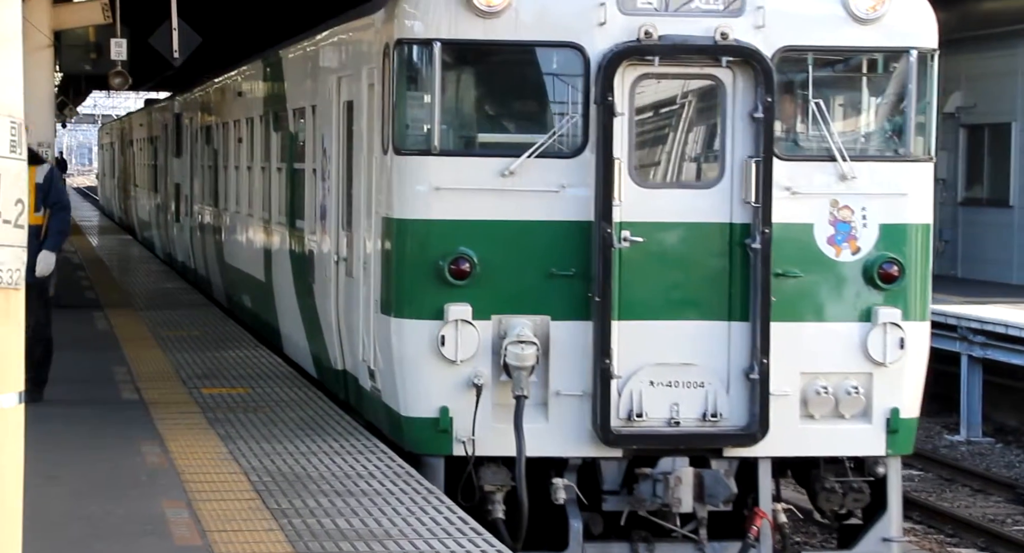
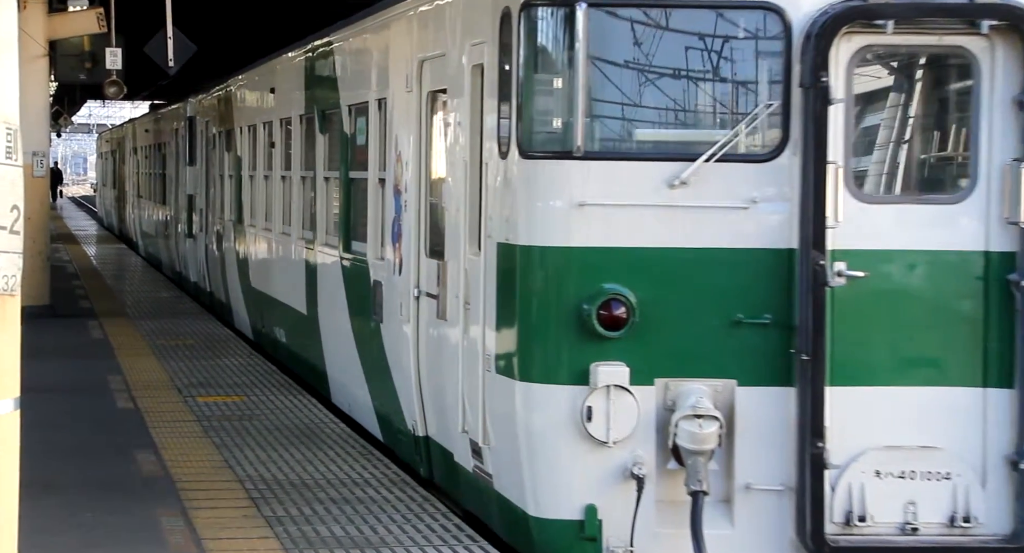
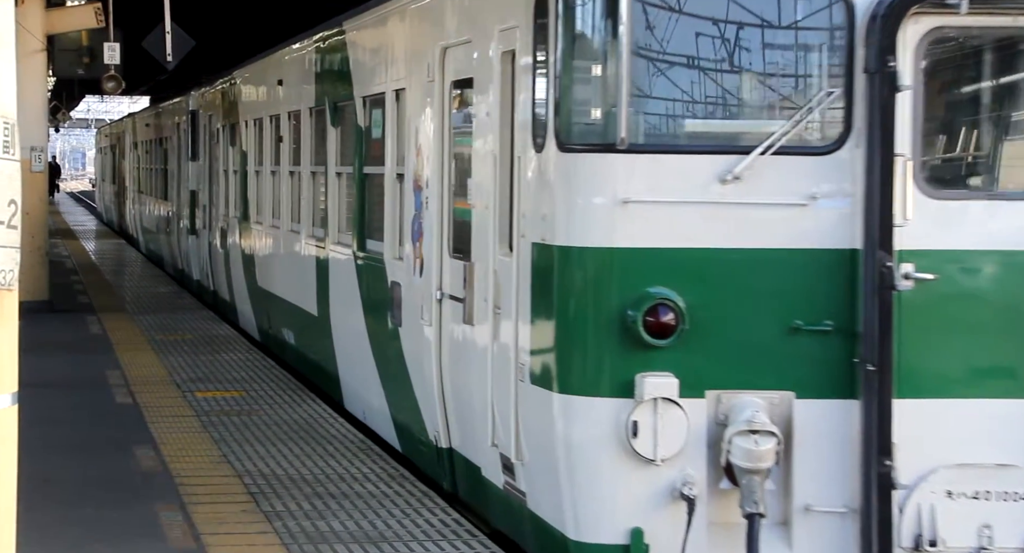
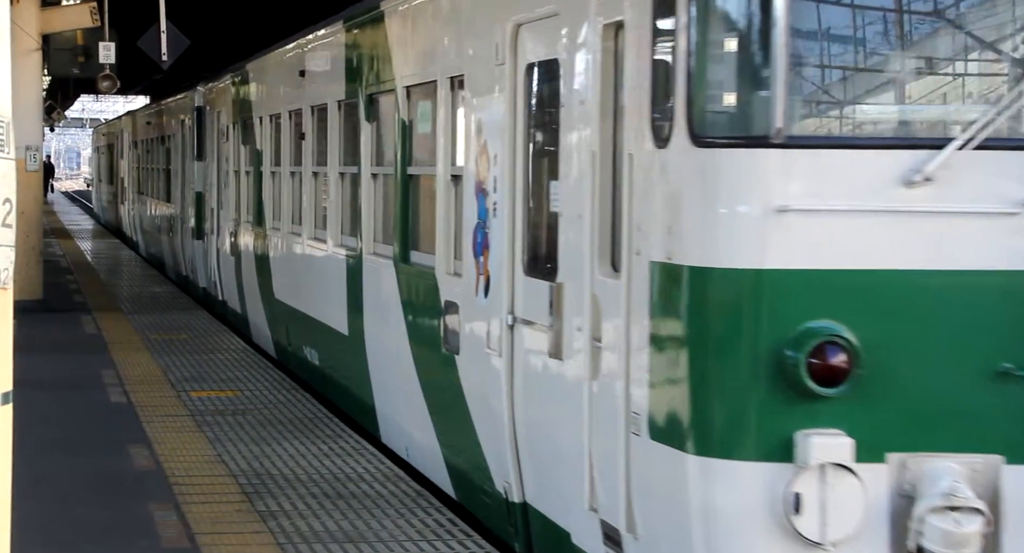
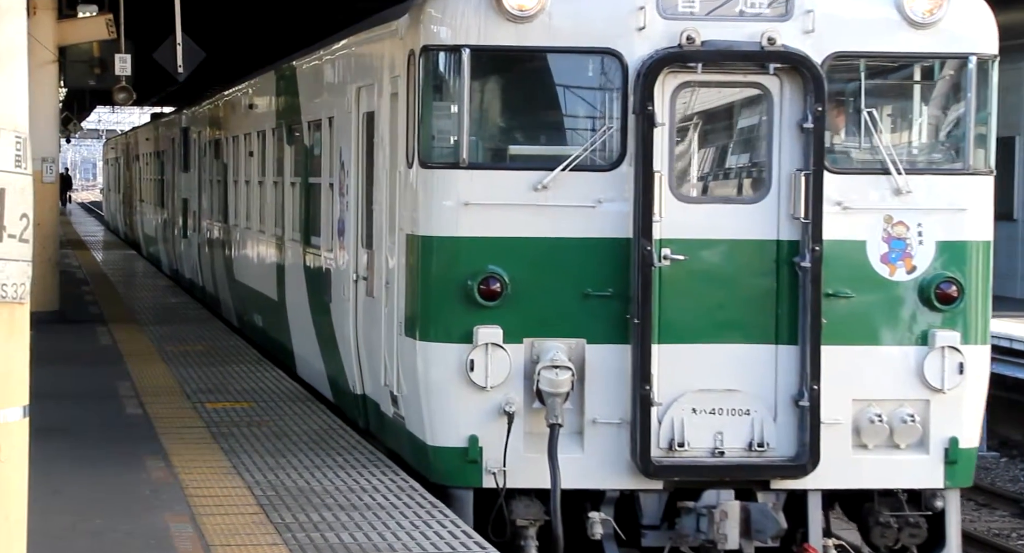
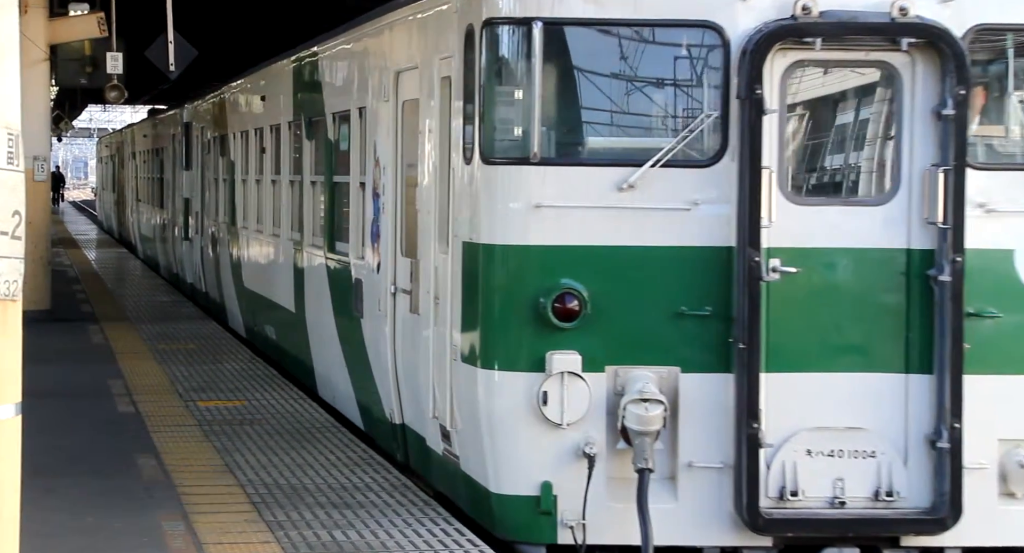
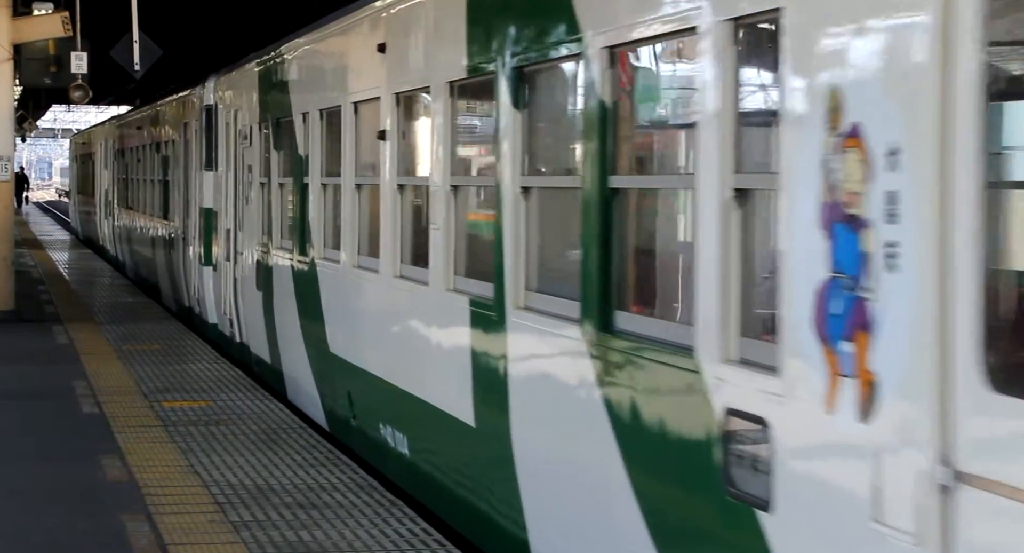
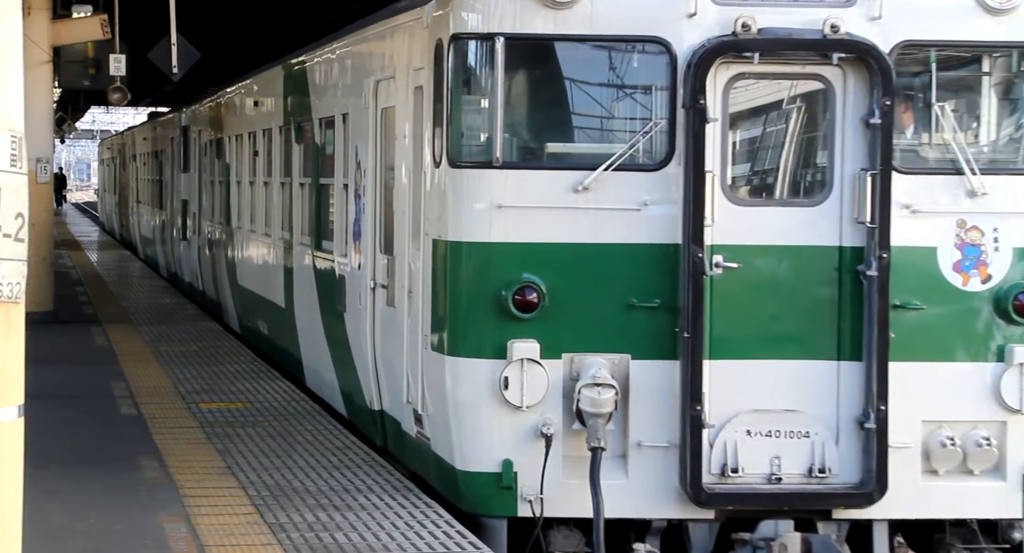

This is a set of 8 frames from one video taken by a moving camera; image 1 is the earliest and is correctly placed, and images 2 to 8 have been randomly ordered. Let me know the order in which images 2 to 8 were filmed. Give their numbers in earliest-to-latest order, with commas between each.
5, 8, 6, 2, 3, 4, 7
